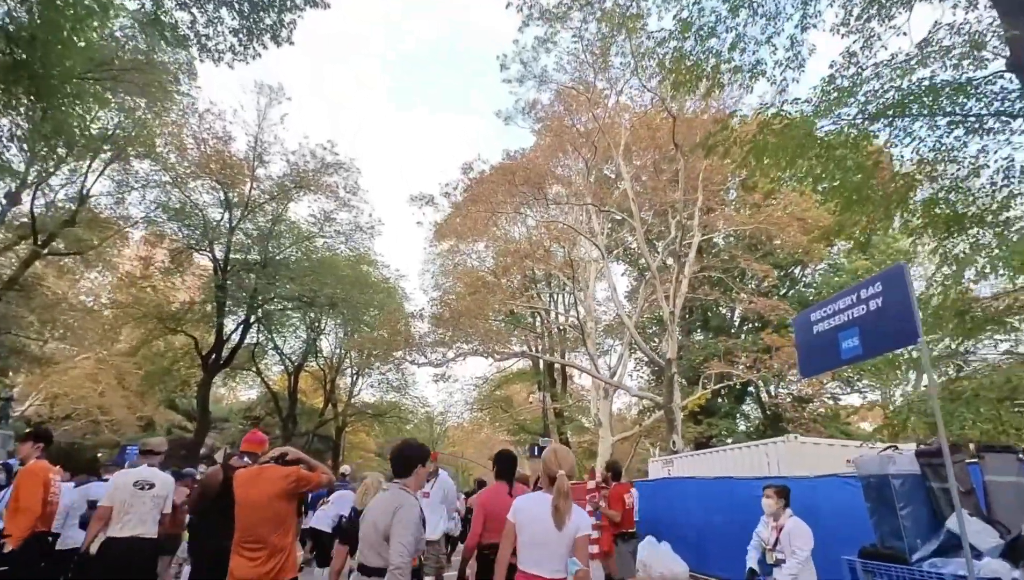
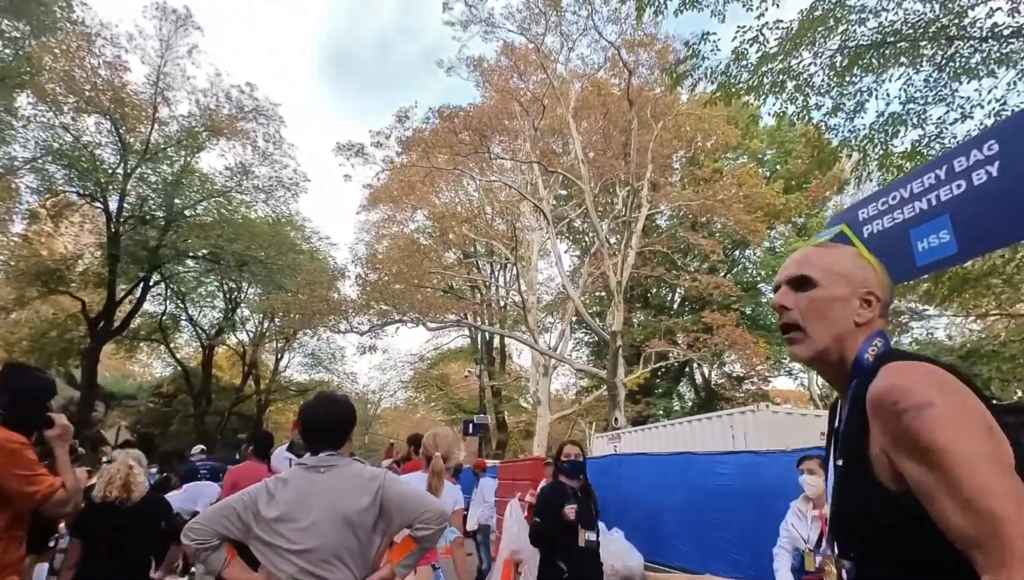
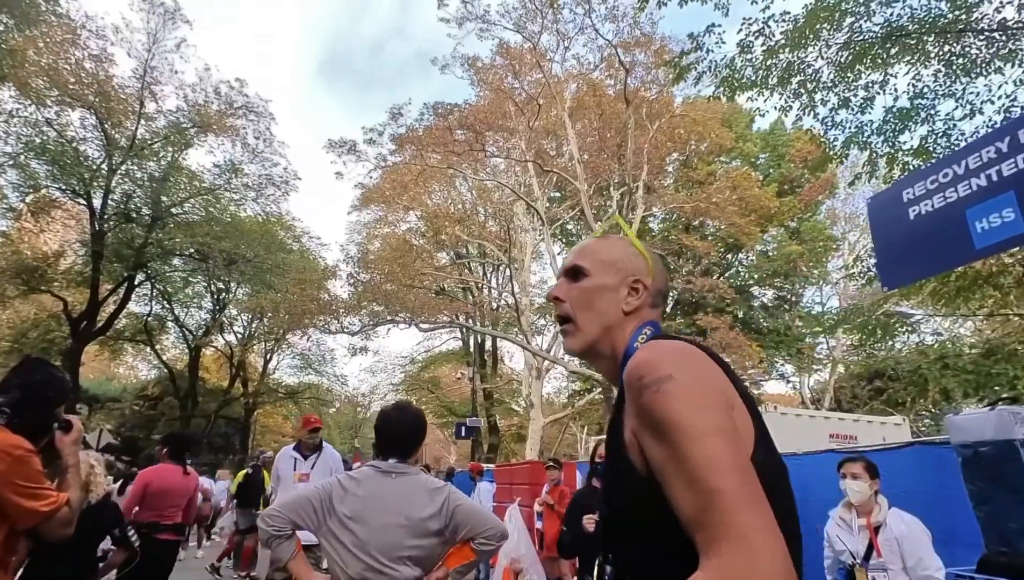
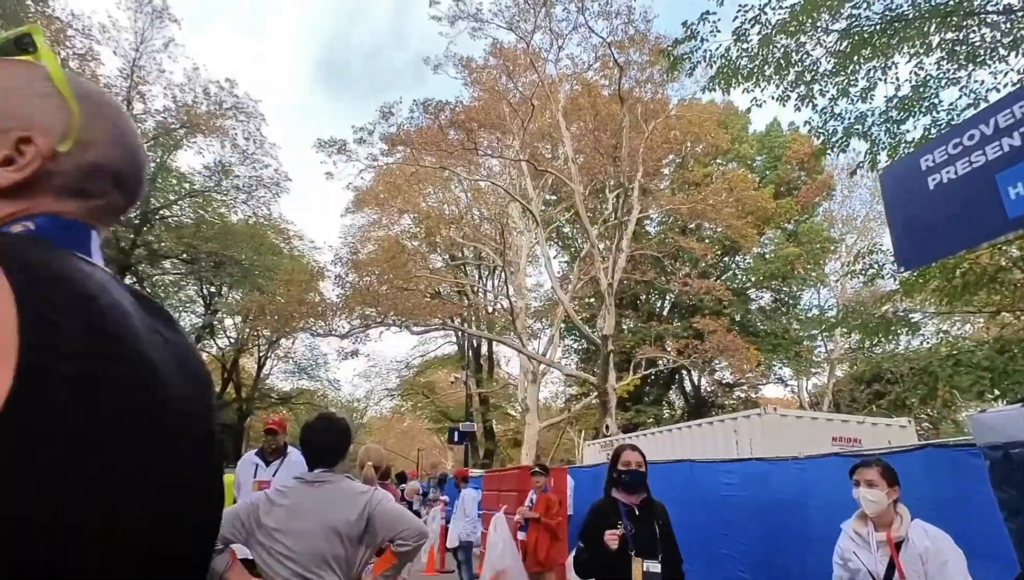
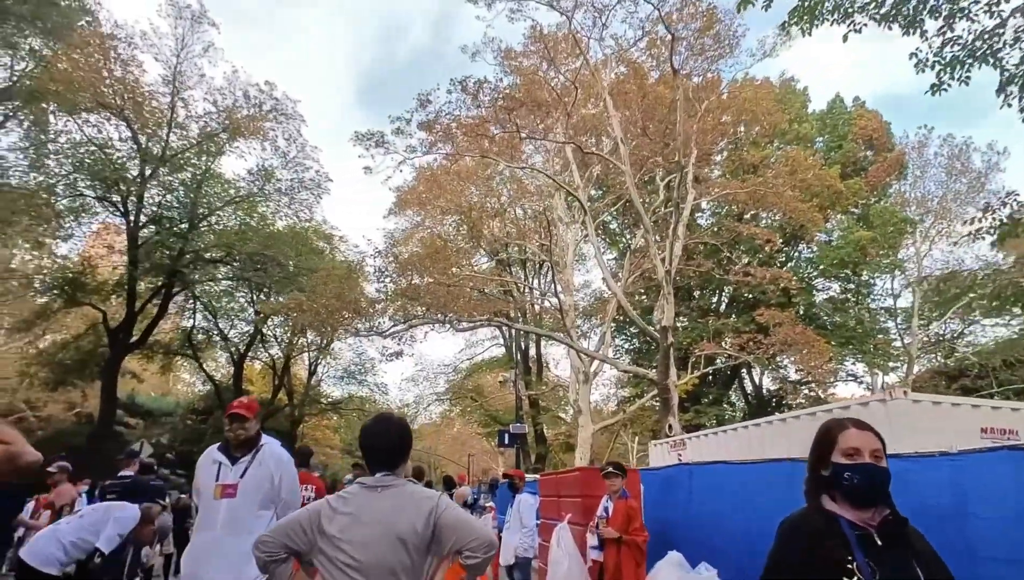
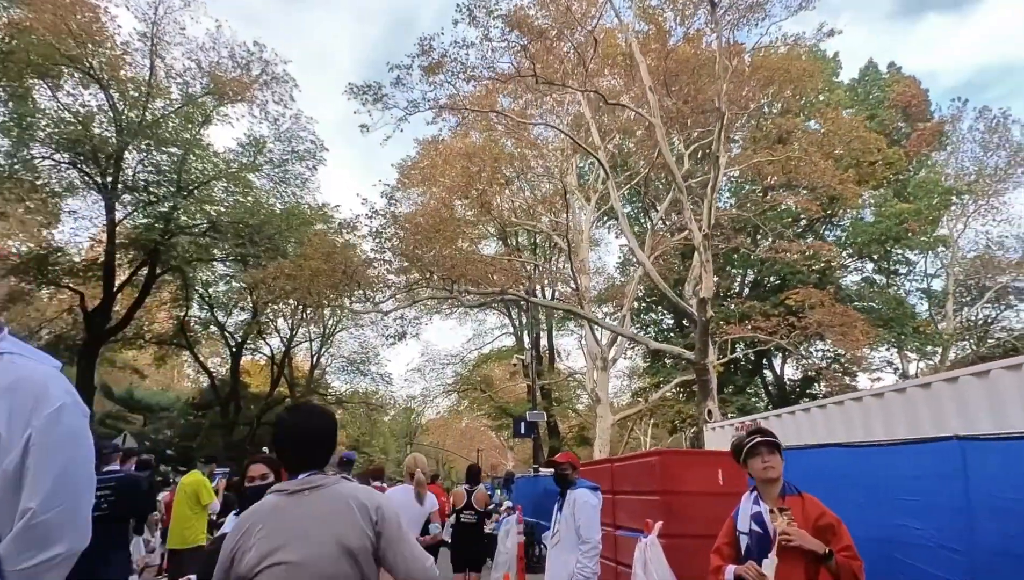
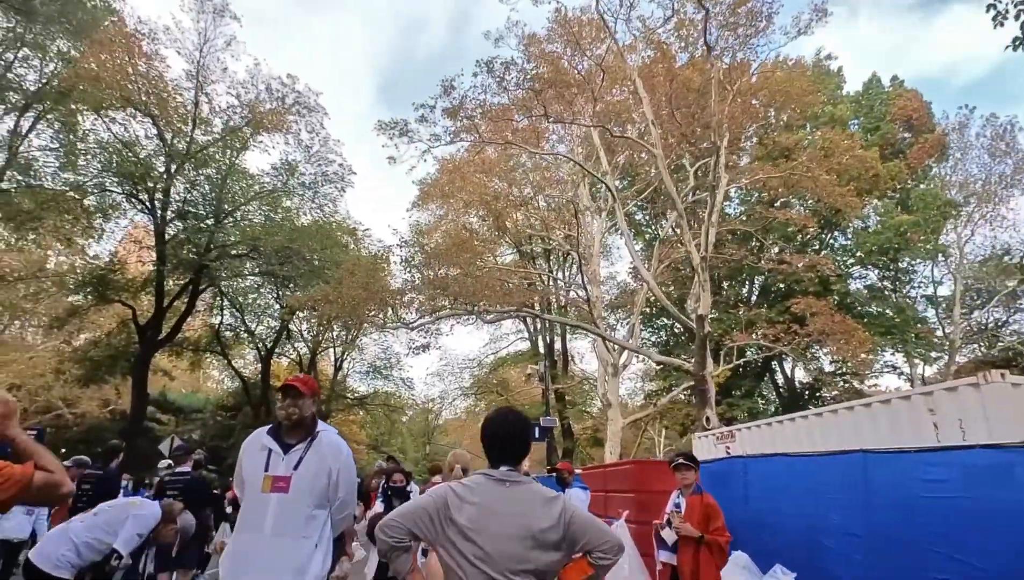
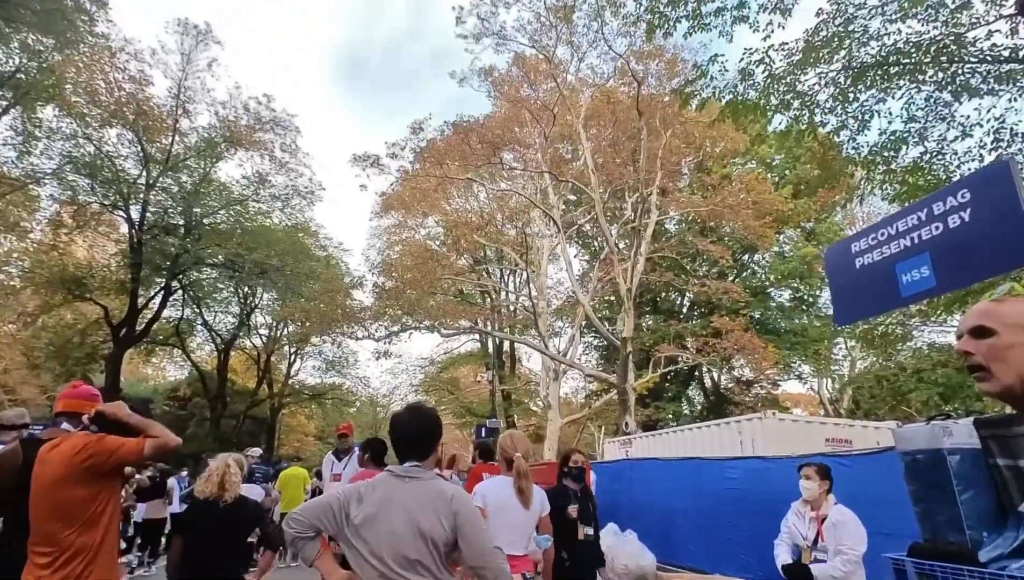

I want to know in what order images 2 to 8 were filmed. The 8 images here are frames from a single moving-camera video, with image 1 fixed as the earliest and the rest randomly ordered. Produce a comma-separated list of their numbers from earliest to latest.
8, 2, 3, 4, 5, 7, 6
